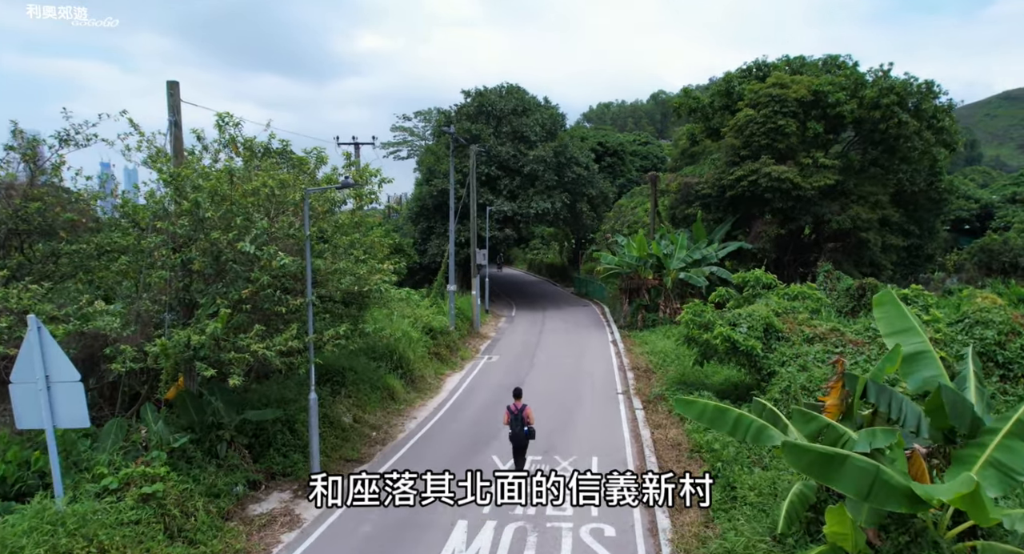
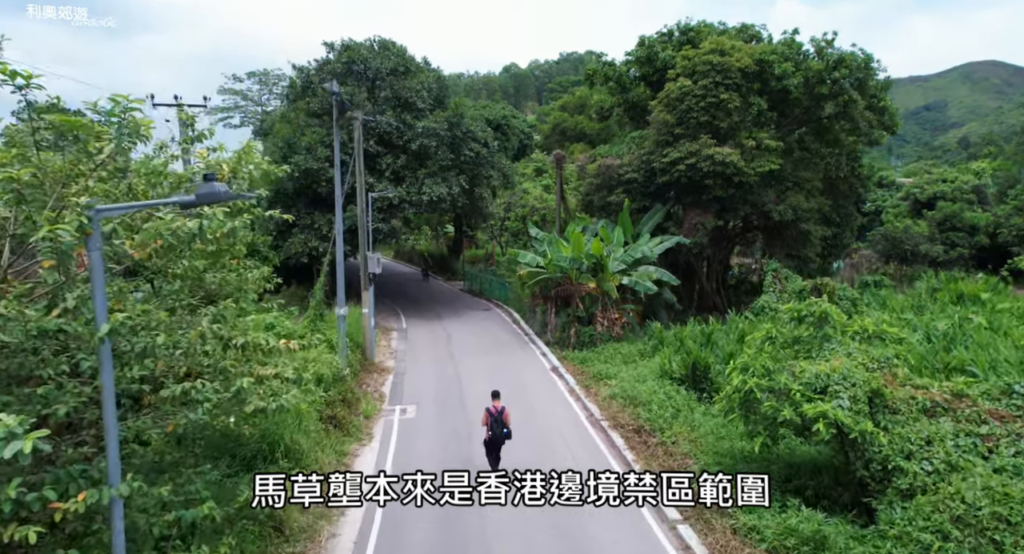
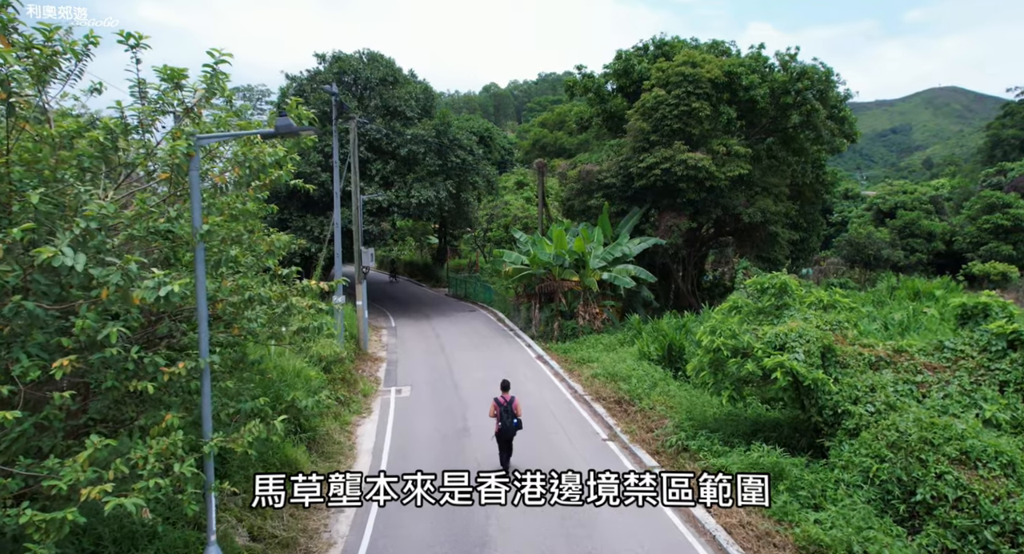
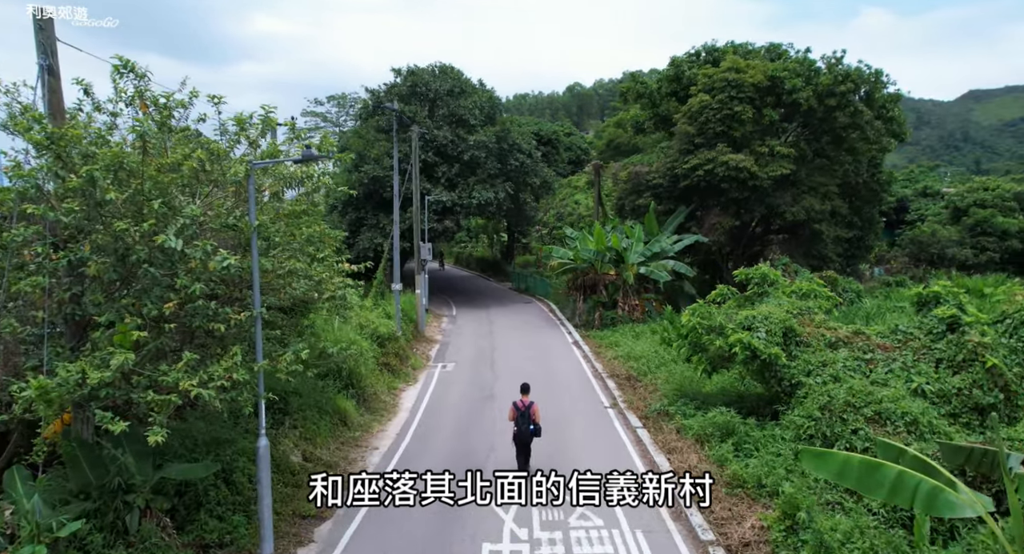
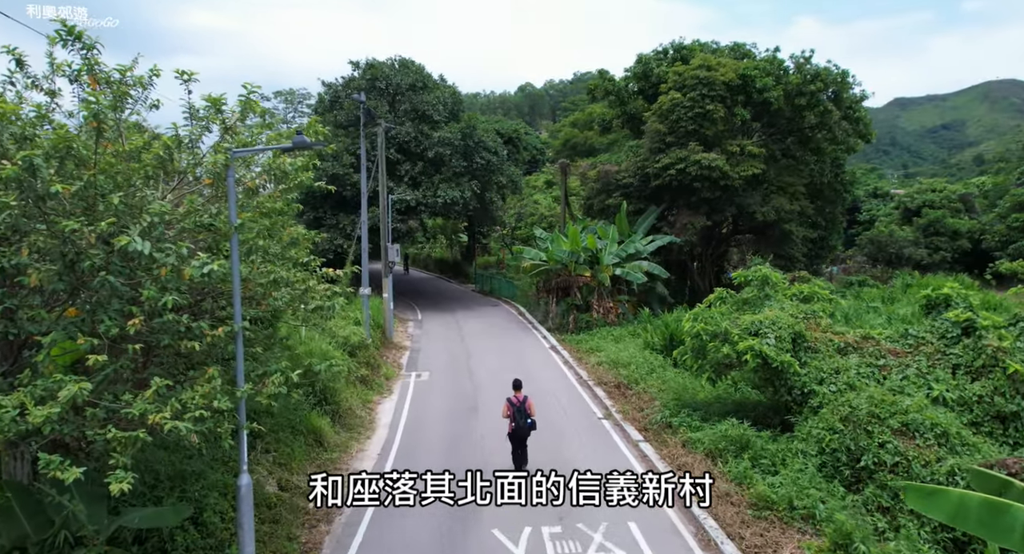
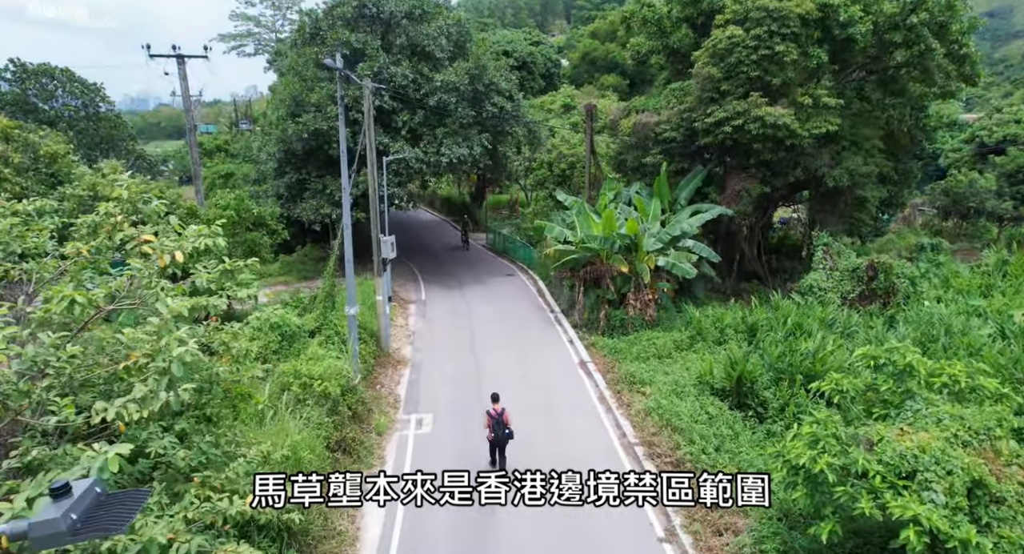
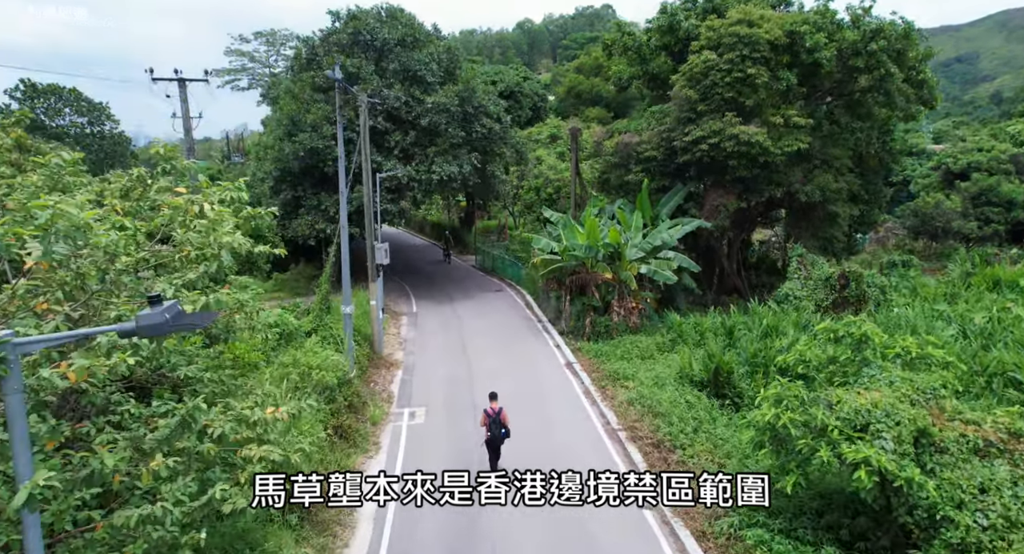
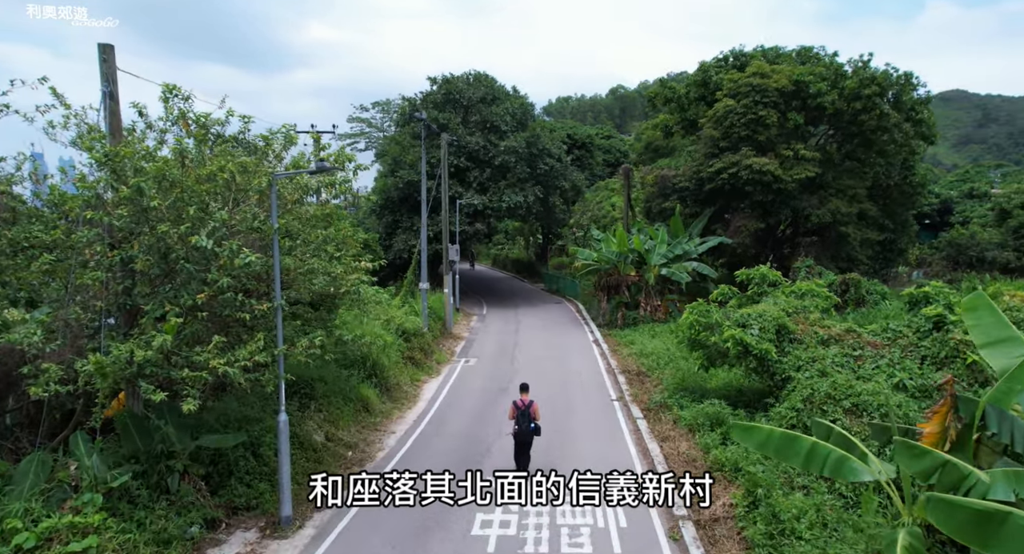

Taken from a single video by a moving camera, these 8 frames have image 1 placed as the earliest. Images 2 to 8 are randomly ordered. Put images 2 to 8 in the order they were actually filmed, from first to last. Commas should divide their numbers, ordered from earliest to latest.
8, 4, 5, 3, 2, 7, 6
